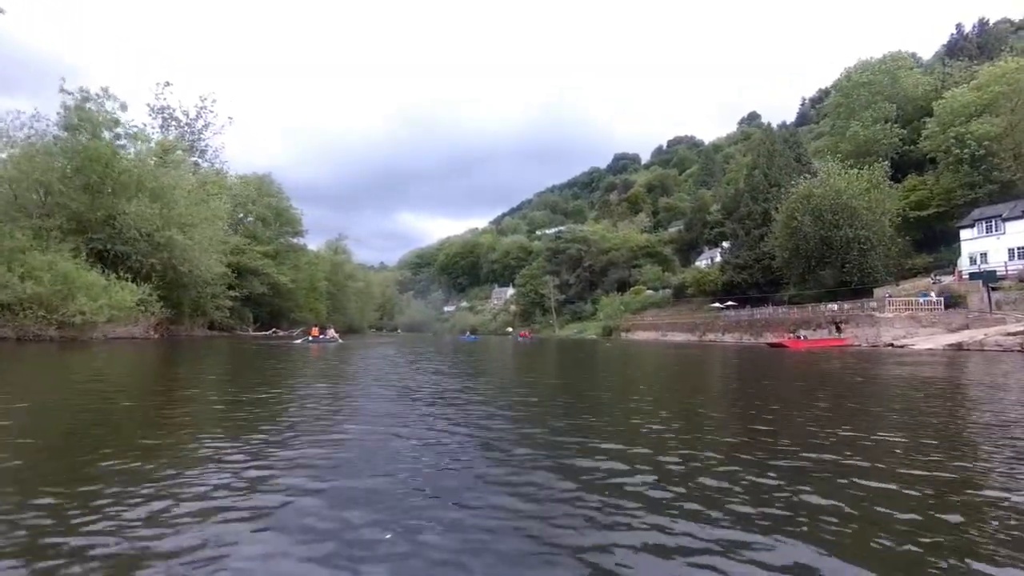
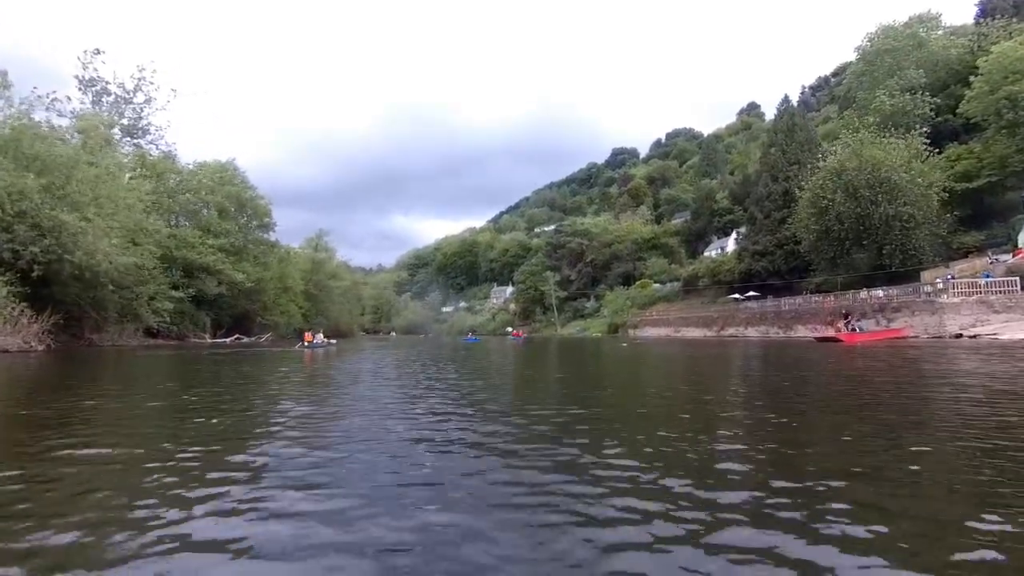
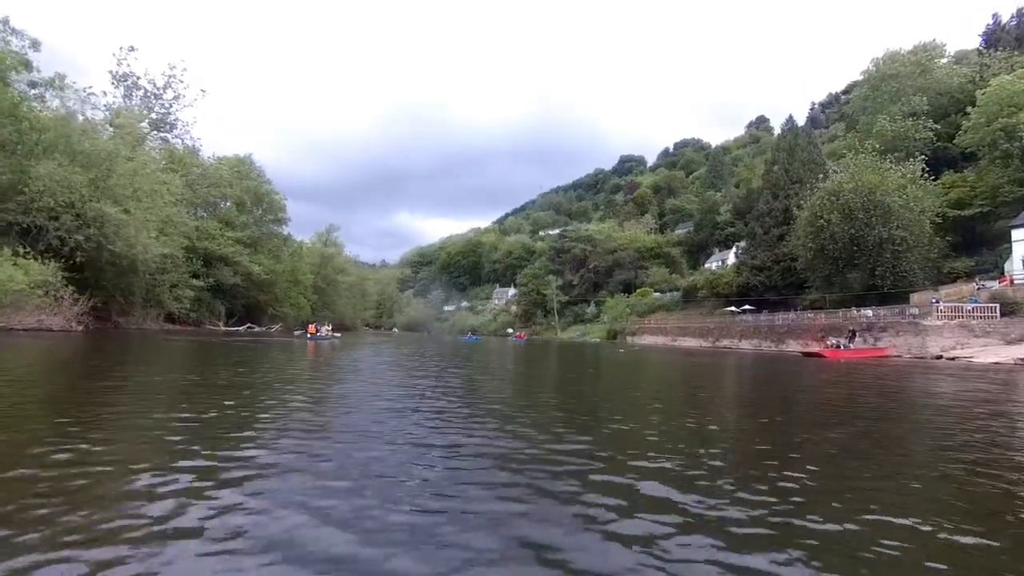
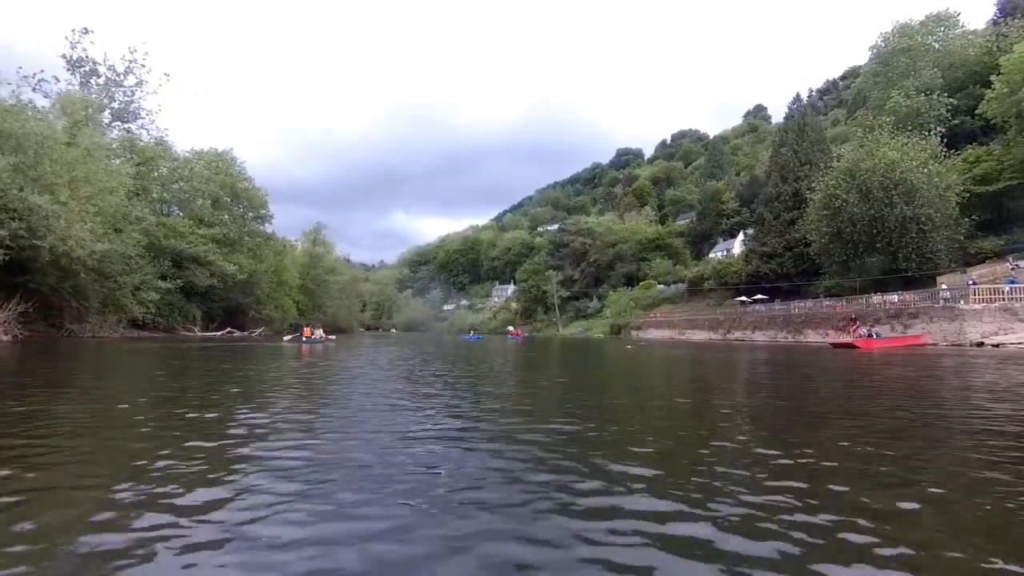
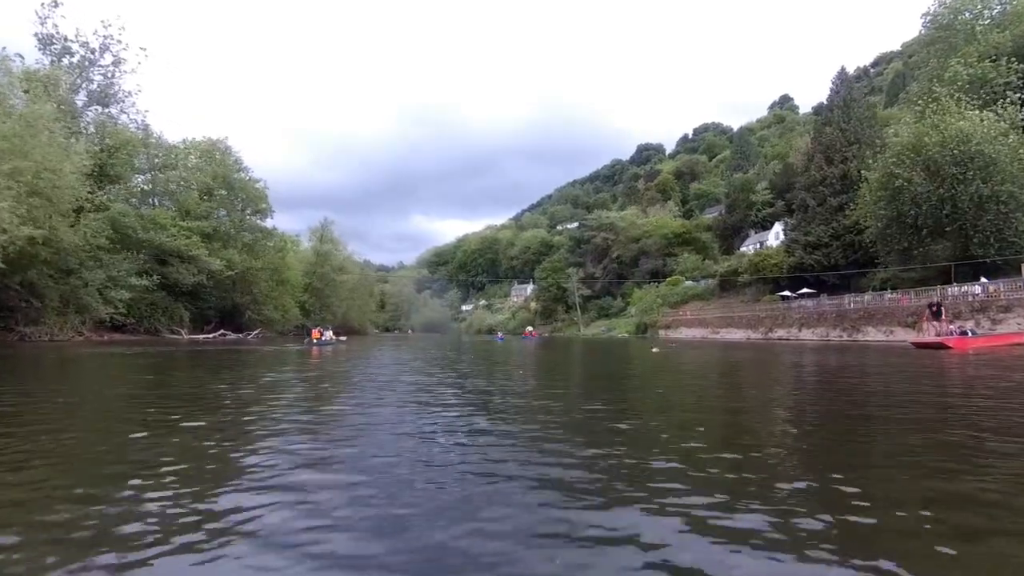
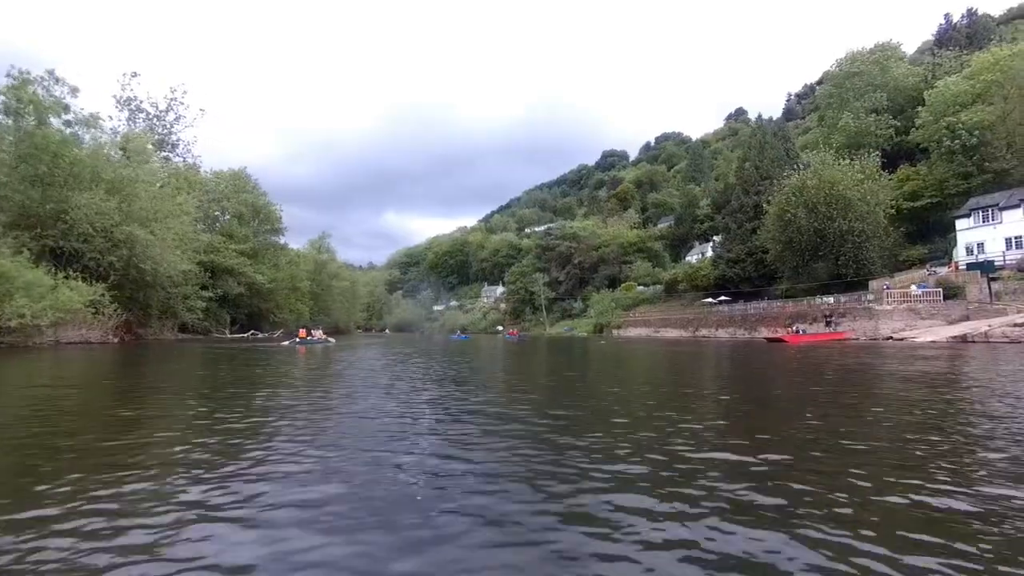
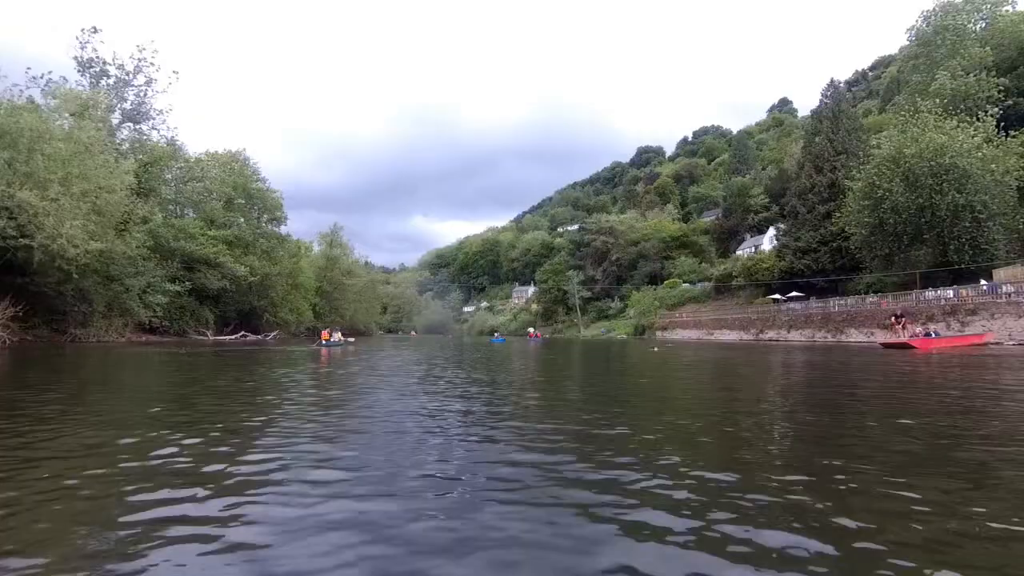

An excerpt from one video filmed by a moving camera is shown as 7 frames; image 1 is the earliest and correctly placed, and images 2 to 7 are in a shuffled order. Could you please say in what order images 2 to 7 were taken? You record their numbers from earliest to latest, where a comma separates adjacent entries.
6, 3, 2, 4, 7, 5
